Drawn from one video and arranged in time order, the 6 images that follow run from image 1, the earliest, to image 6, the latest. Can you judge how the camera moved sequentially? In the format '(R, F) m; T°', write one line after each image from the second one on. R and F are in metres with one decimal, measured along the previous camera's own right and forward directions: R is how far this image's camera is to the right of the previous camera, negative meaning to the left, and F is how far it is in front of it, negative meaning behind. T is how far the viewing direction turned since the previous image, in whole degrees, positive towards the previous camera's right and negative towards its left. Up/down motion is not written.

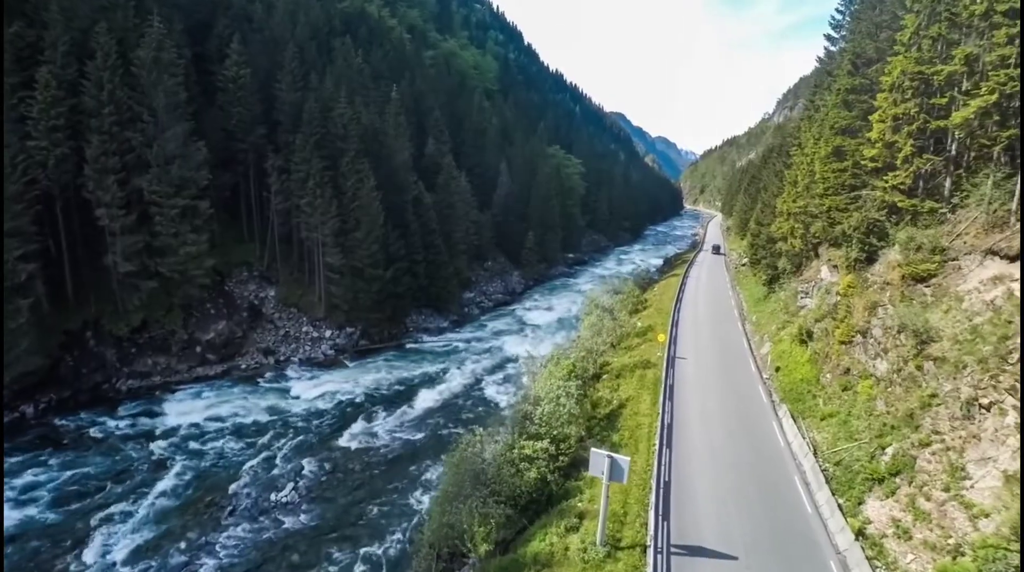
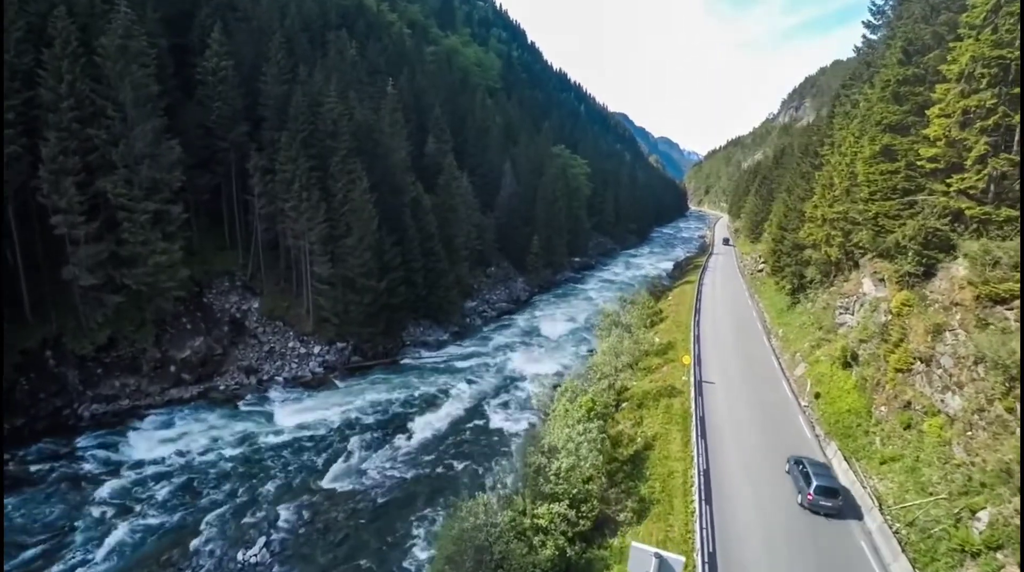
(-0.3, +3.1) m; 0°
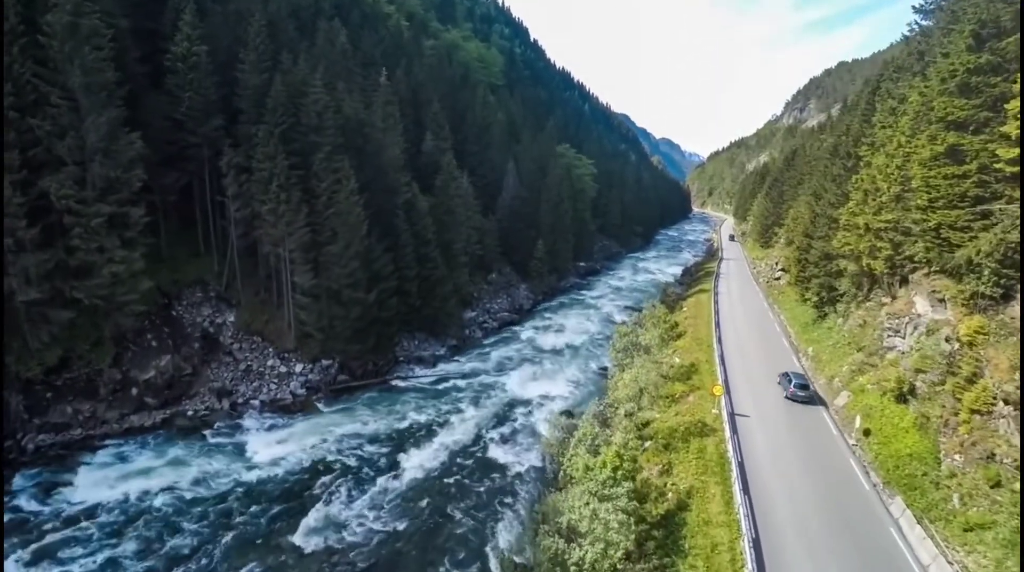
(-0.3, +3.4) m; 0°
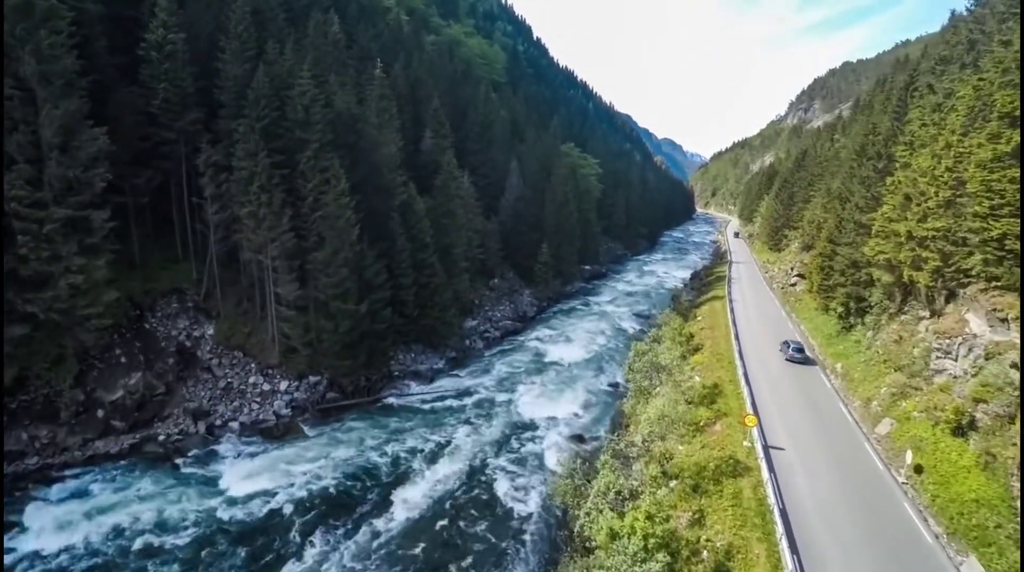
(-0.2, +2.6) m; 0°
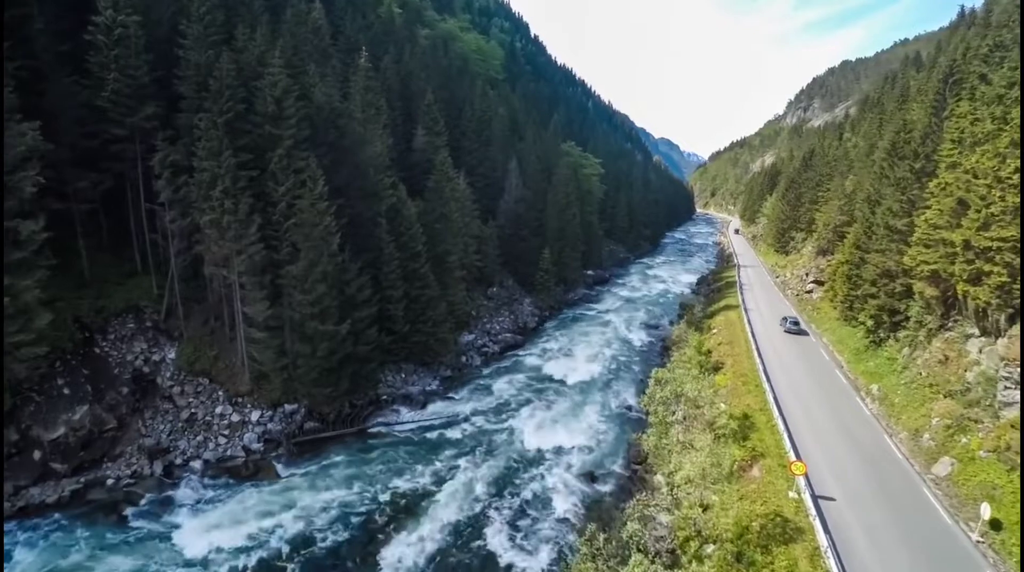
(-0.2, +3.2) m; 0°
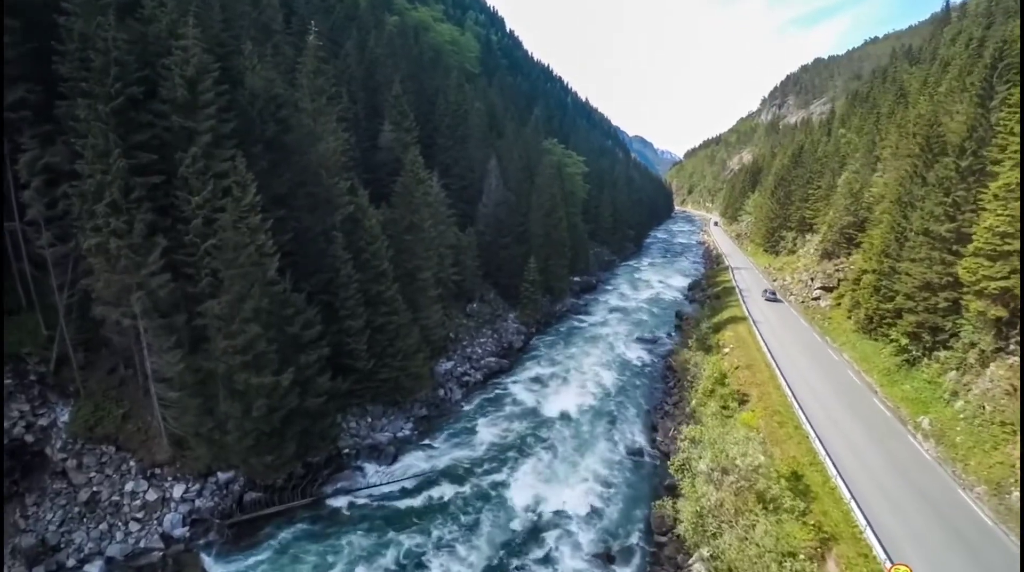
(-0.5, +4.9) m; +3°
